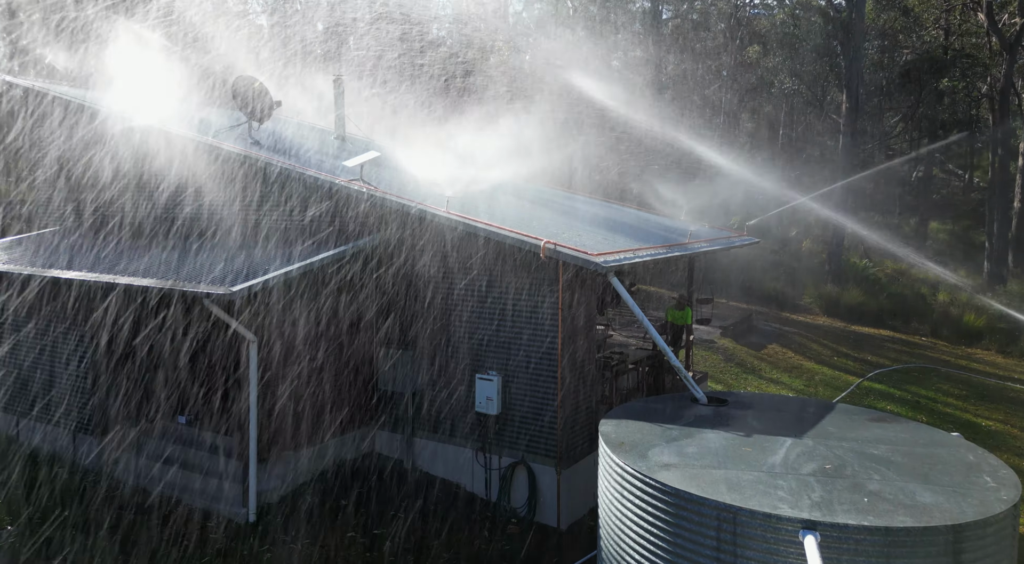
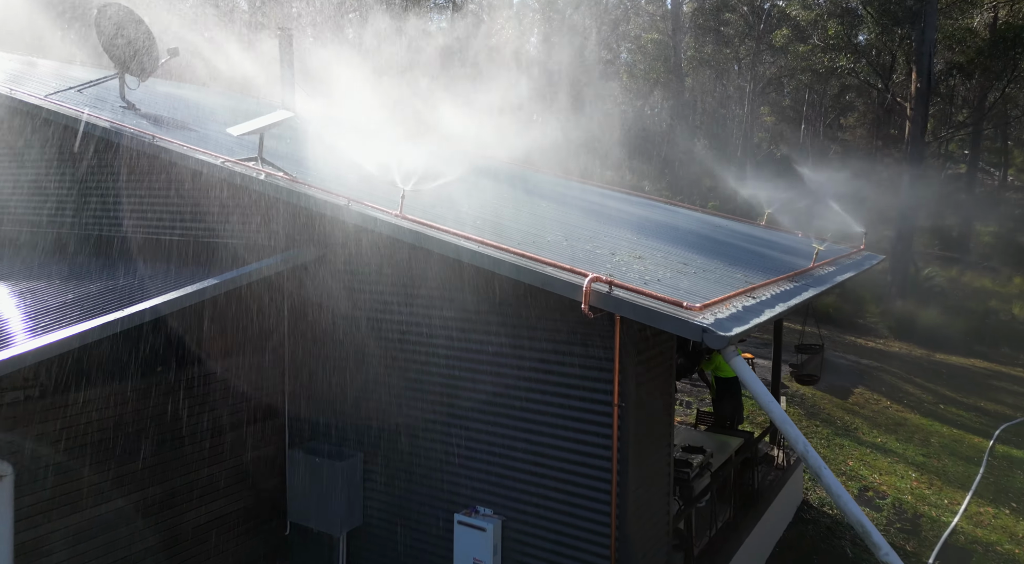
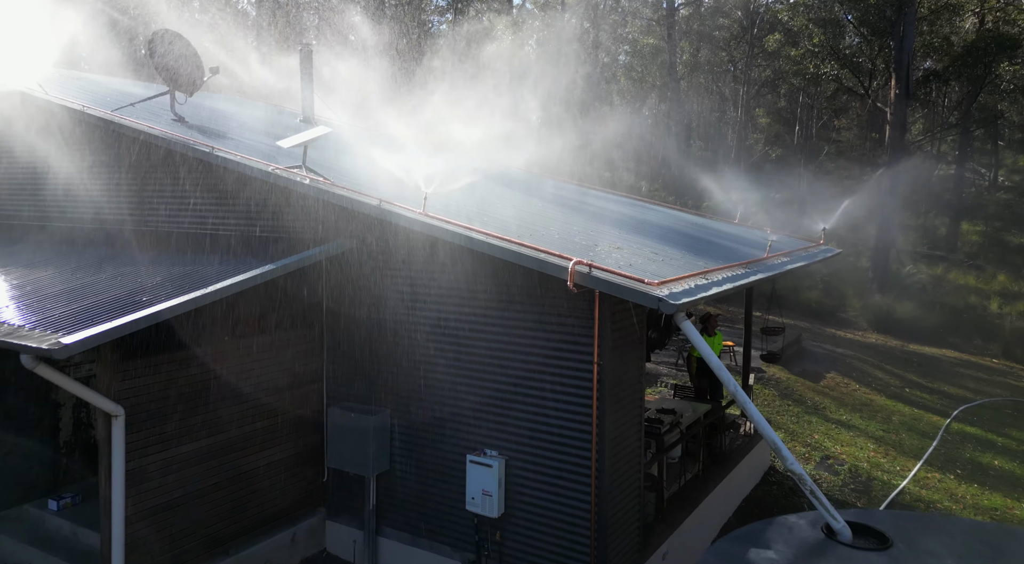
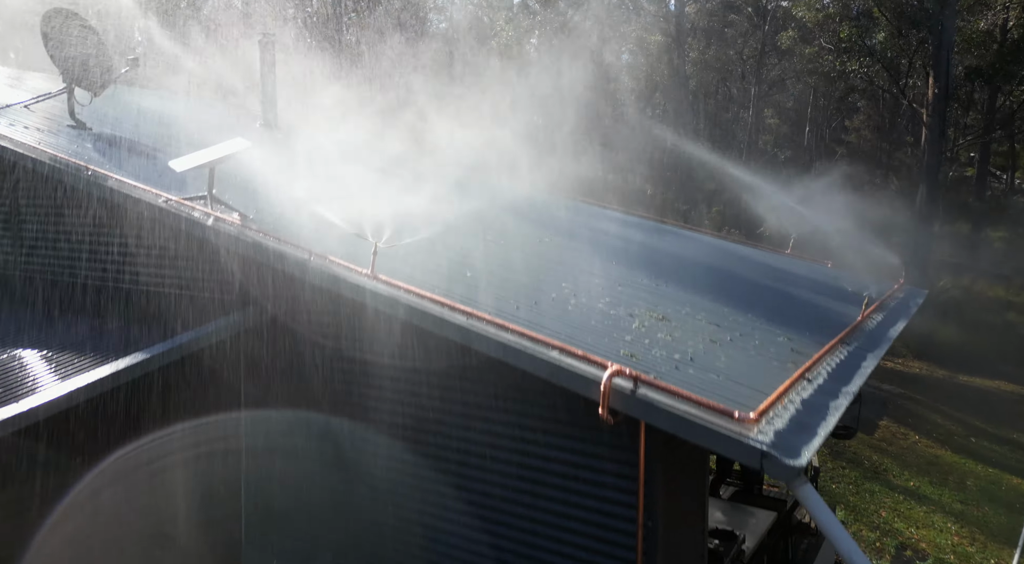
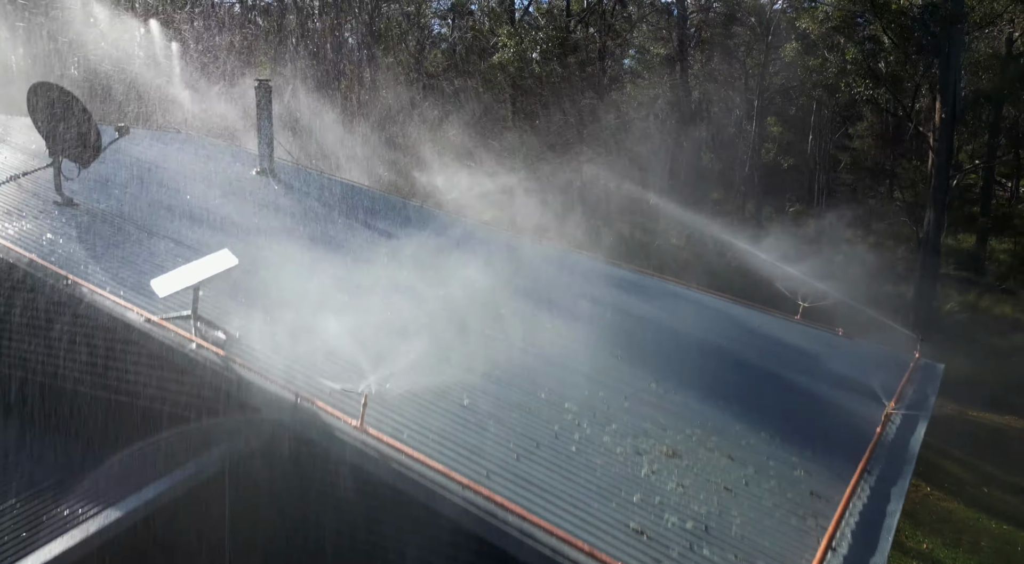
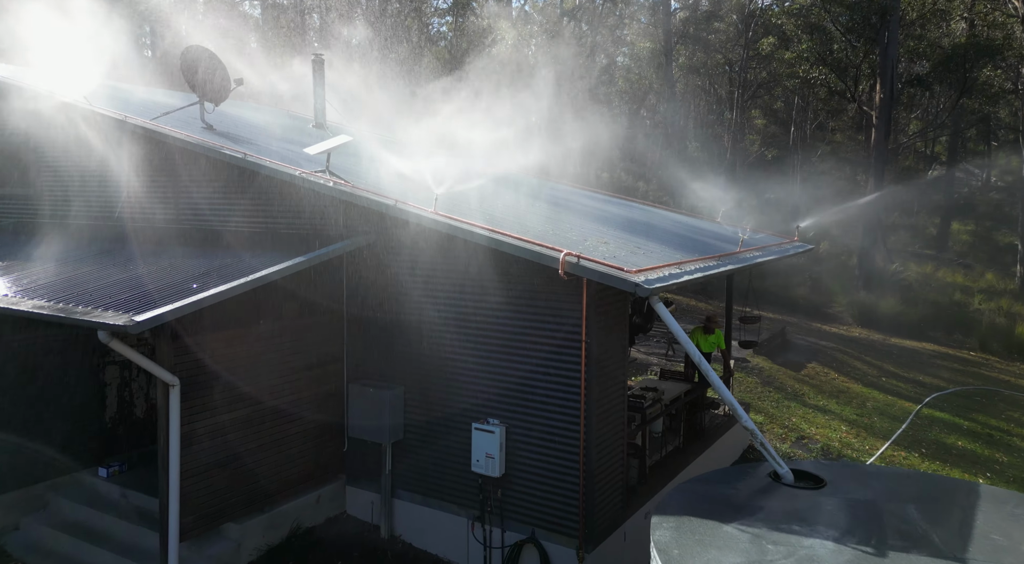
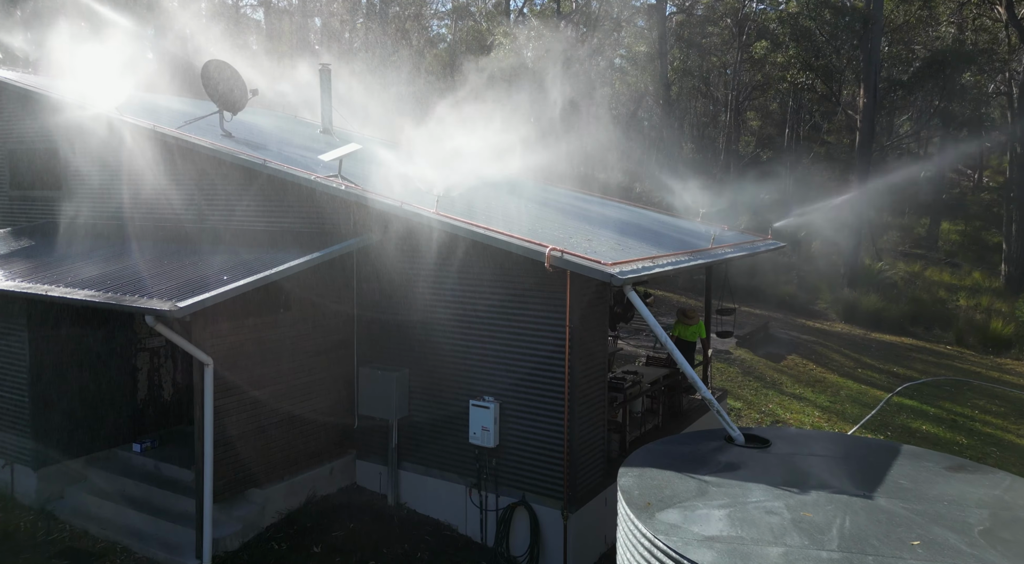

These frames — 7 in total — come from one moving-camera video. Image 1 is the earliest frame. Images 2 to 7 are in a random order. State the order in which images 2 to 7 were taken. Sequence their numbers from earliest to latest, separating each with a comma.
7, 6, 3, 2, 4, 5
